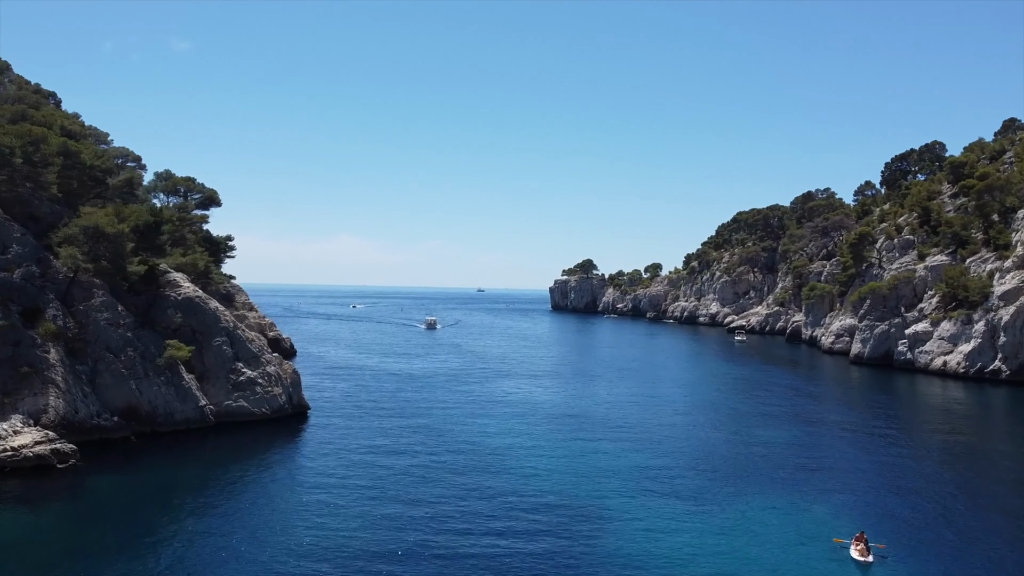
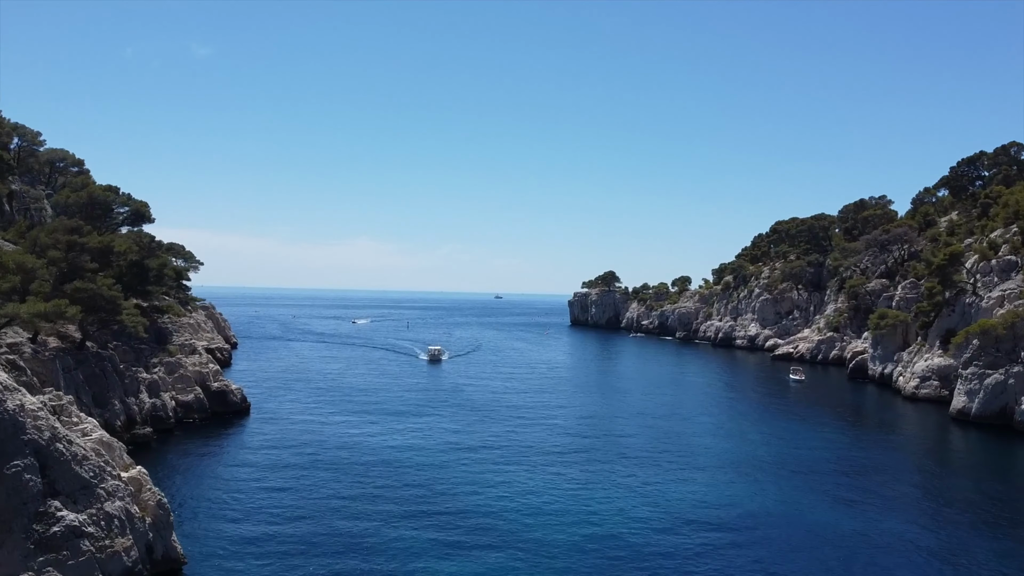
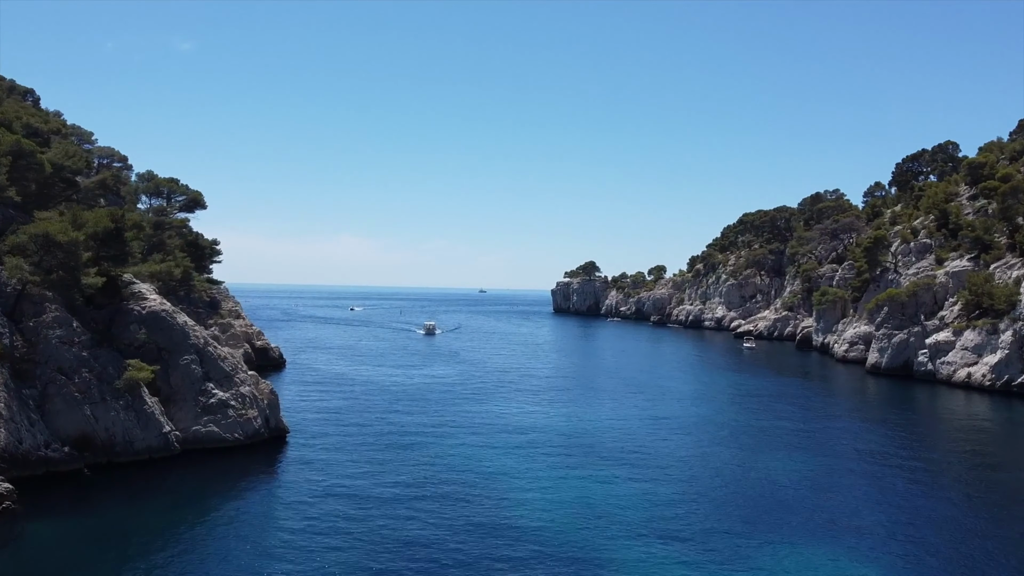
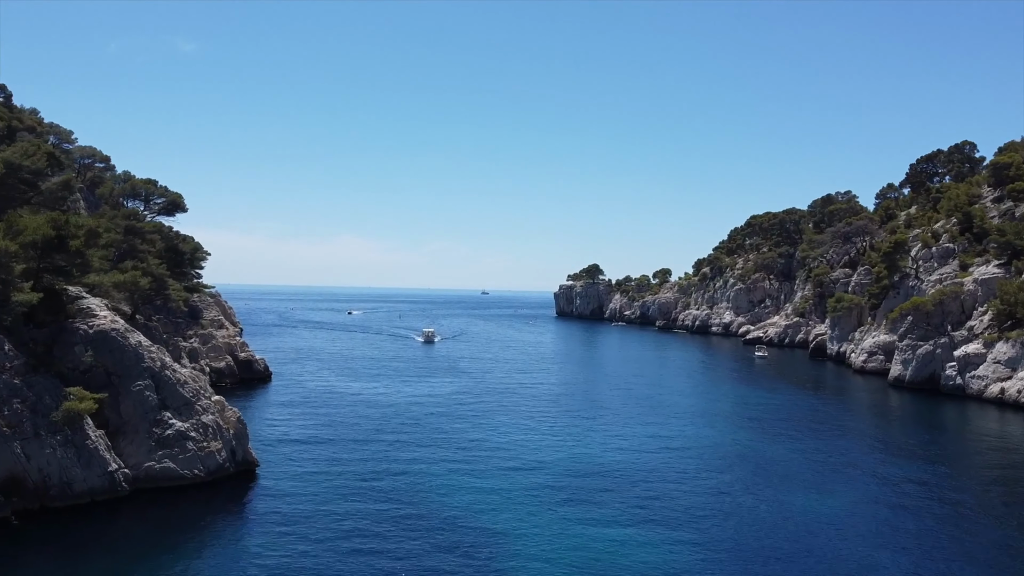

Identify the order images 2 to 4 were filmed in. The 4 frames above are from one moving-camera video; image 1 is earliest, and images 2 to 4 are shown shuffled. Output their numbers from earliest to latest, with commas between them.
3, 4, 2
